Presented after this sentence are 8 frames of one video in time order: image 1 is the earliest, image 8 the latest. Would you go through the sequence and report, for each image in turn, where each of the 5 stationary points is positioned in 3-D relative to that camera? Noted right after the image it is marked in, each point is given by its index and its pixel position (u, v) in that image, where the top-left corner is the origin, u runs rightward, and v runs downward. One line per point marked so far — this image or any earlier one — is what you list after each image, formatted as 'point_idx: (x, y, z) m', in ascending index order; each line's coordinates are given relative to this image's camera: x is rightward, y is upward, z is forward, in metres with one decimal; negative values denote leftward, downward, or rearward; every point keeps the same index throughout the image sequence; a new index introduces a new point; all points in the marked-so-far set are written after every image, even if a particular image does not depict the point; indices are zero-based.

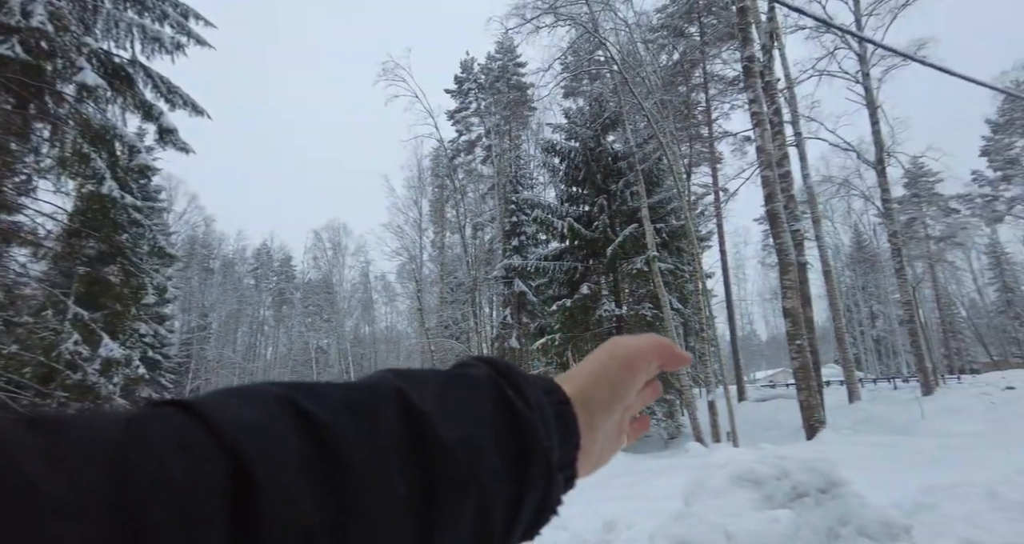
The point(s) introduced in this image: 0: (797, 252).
0: (+5.5, +0.4, +11.2) m
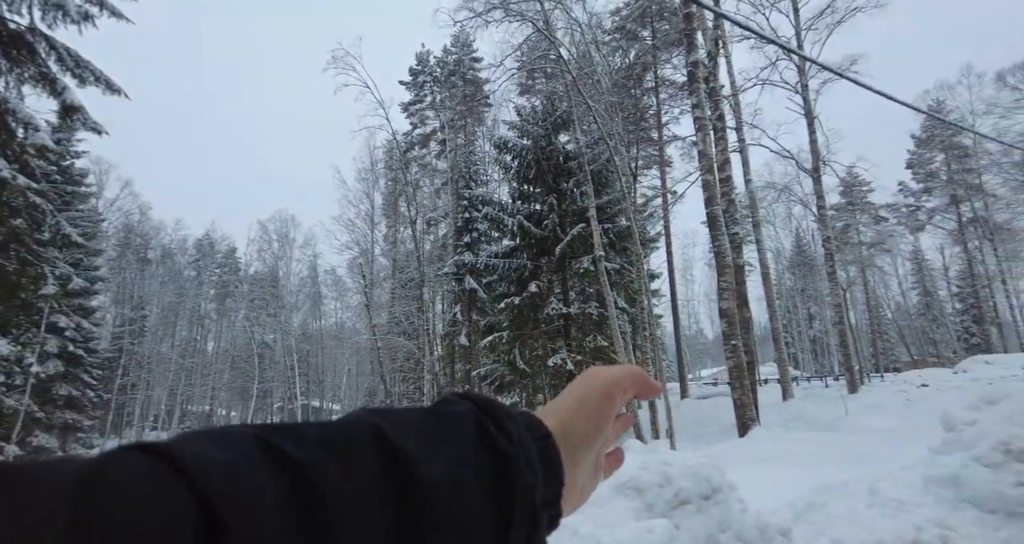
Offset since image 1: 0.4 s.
0: (+4.5, +0.3, +11.6) m
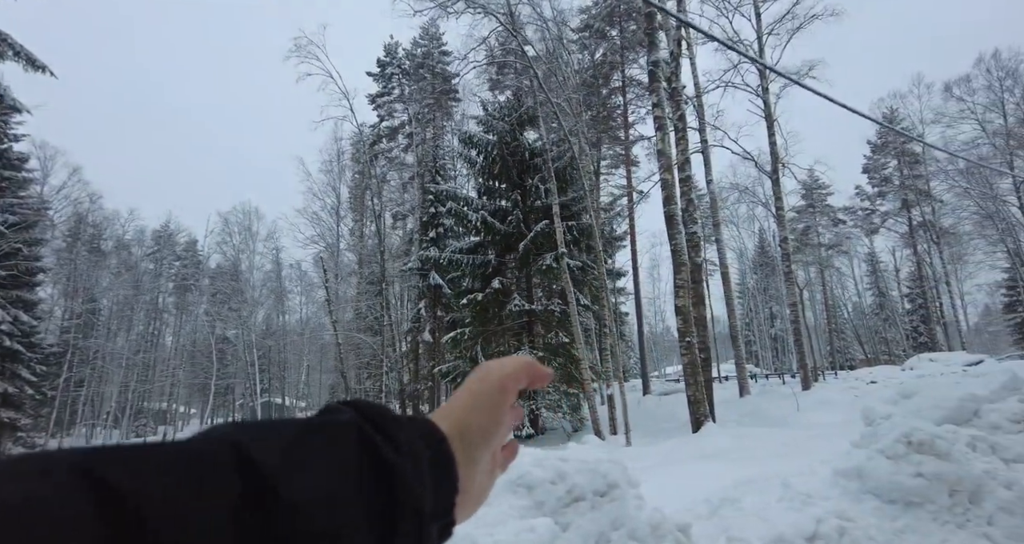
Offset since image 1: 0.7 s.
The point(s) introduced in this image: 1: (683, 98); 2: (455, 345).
0: (+3.7, +0.4, +11.8) m
1: (+3.6, +3.7, +12.0) m
2: (-1.4, -1.7, +13.2) m
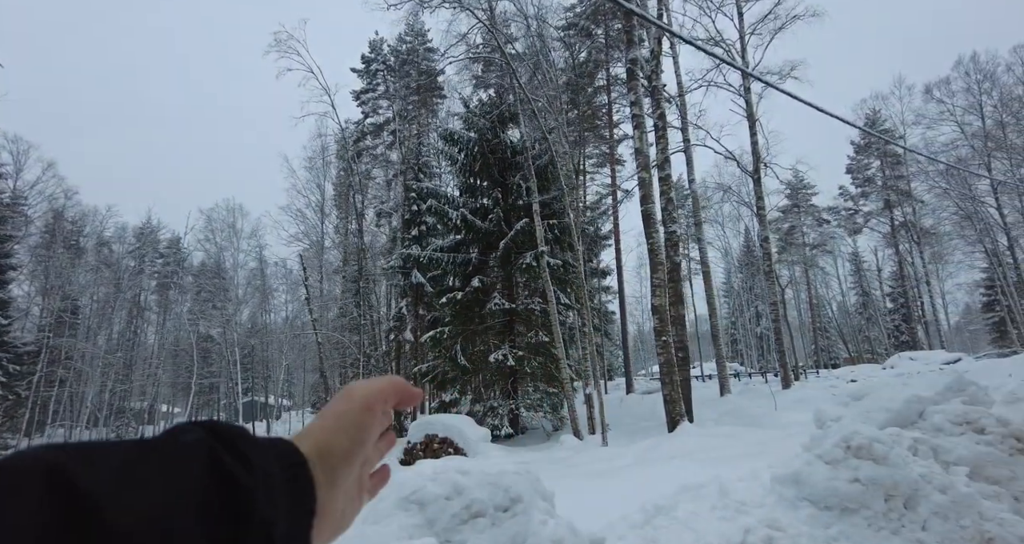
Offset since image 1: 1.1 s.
0: (+3.3, +0.4, +11.8) m
1: (+3.2, +3.7, +12.0) m
2: (-1.8, -1.7, +13.1) m
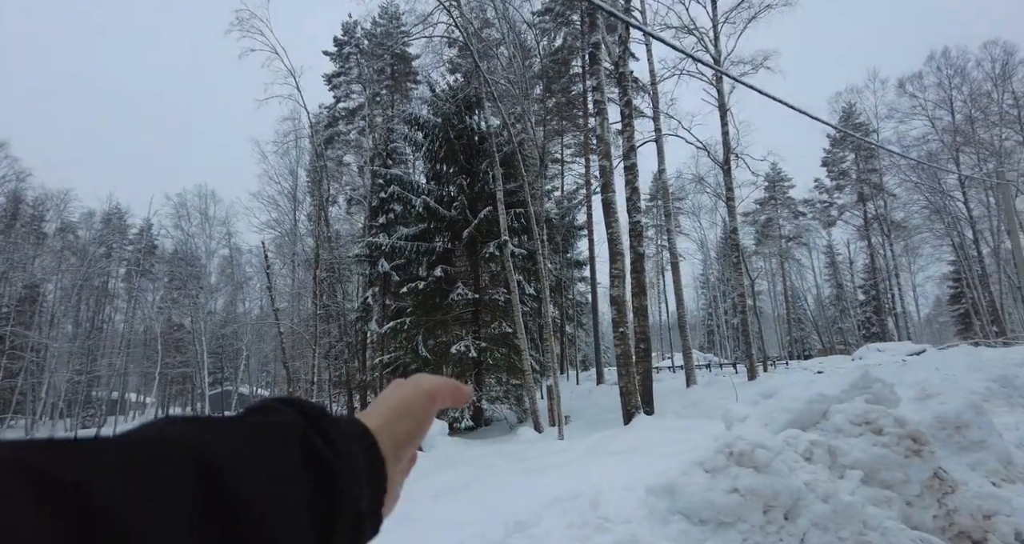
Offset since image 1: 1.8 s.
0: (+2.5, +0.6, +11.6) m
1: (+2.5, +3.9, +11.8) m
2: (-2.7, -1.4, +12.9) m
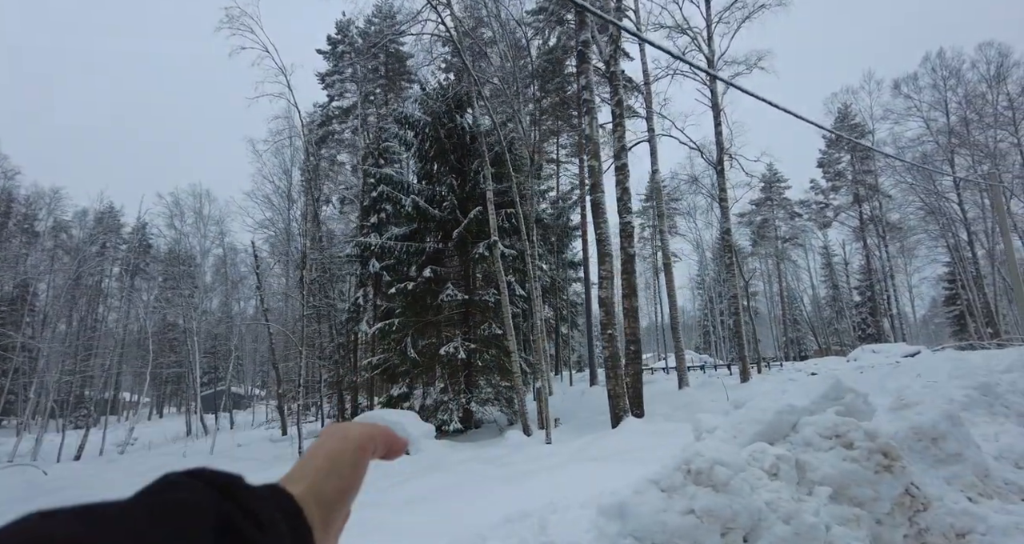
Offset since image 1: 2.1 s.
0: (+2.3, +0.6, +11.5) m
1: (+2.3, +3.9, +11.7) m
2: (-2.9, -1.4, +12.8) m
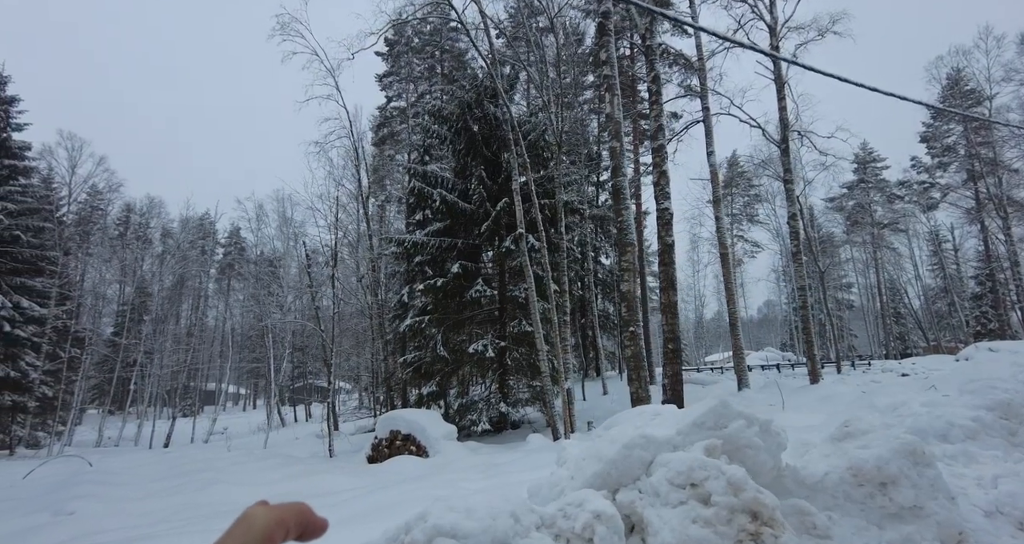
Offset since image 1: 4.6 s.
0: (+2.8, +0.7, +10.6) m
1: (+2.7, +4.0, +10.8) m
2: (-2.1, -1.3, +12.6) m
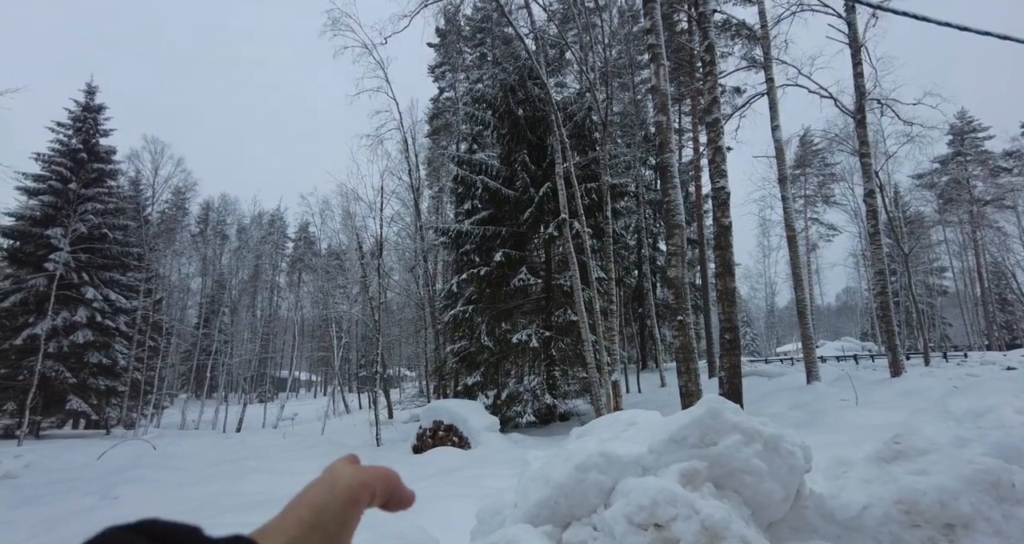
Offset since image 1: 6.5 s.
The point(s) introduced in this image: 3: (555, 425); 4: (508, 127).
0: (+3.5, +1.0, +9.8) m
1: (+3.4, +4.3, +9.9) m
2: (-1.1, -1.1, +12.4) m
3: (+0.9, -3.1, +11.7) m
4: (0.0, +3.3, +13.0) m
